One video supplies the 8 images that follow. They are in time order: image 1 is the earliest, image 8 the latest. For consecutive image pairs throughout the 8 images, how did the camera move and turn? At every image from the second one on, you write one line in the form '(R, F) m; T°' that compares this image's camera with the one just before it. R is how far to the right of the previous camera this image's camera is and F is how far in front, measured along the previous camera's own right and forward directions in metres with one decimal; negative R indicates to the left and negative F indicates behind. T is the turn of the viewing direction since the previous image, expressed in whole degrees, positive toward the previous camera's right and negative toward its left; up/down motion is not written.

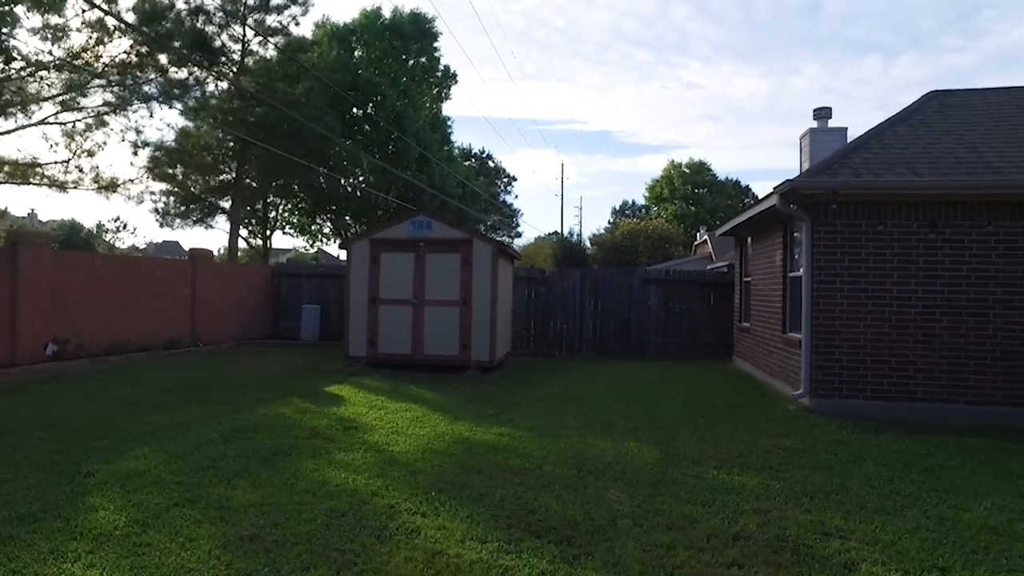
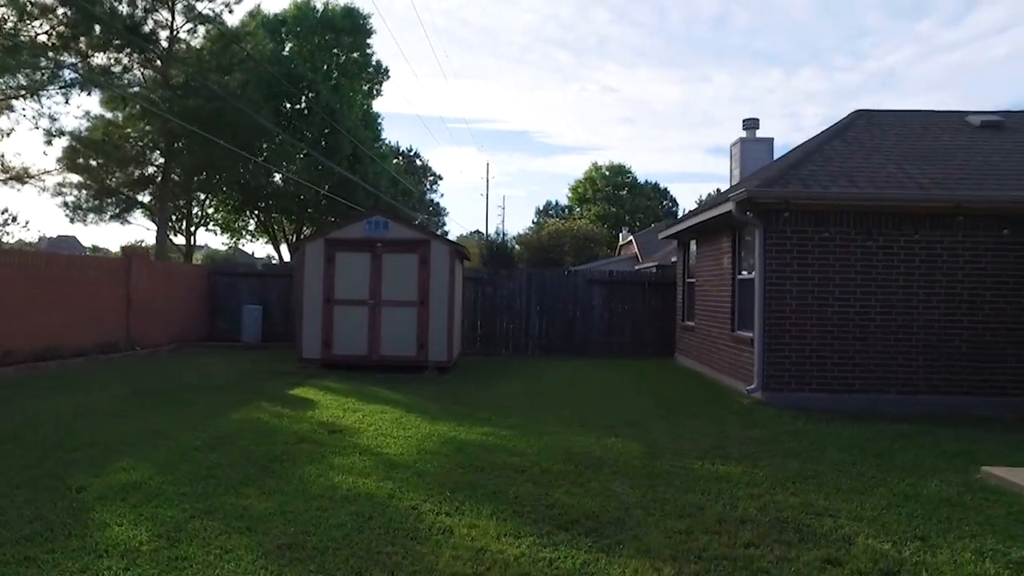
(-0.8, -0.1) m; +8°
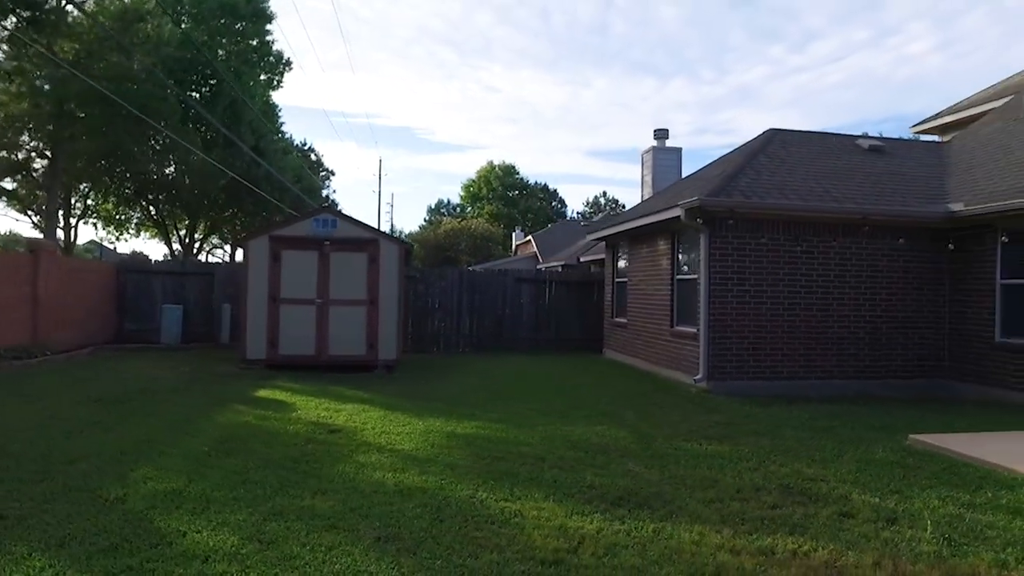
(-1.4, -0.2) m; +11°
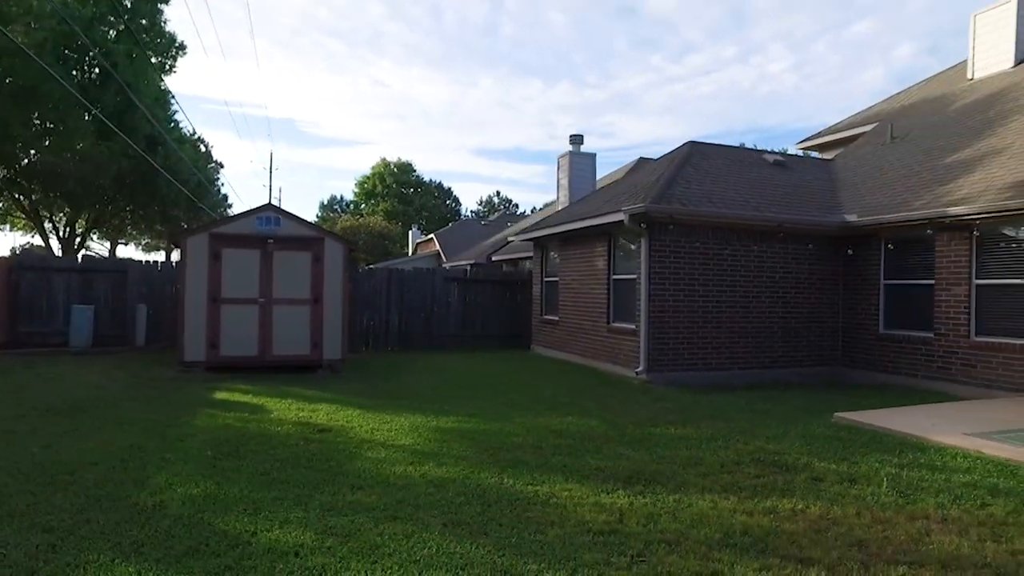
(-1.2, -0.3) m; +11°
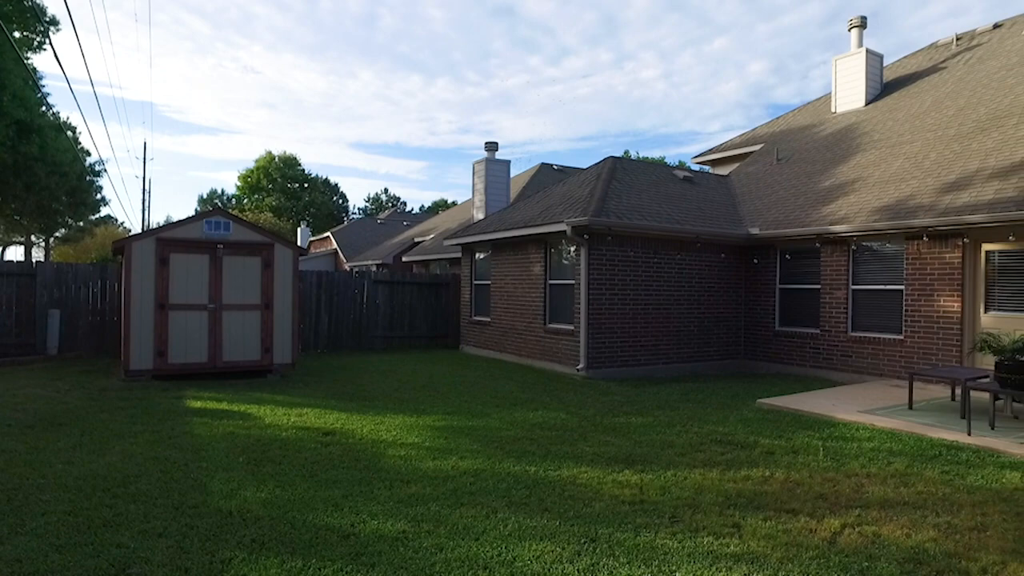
(-1.4, -0.6) m; +12°
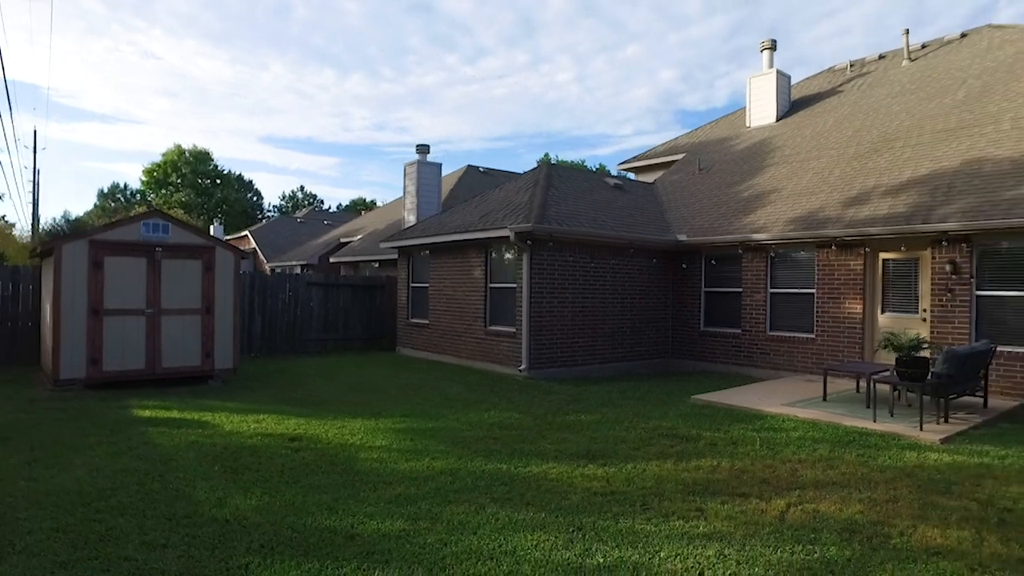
(-0.6, -0.3) m; +8°
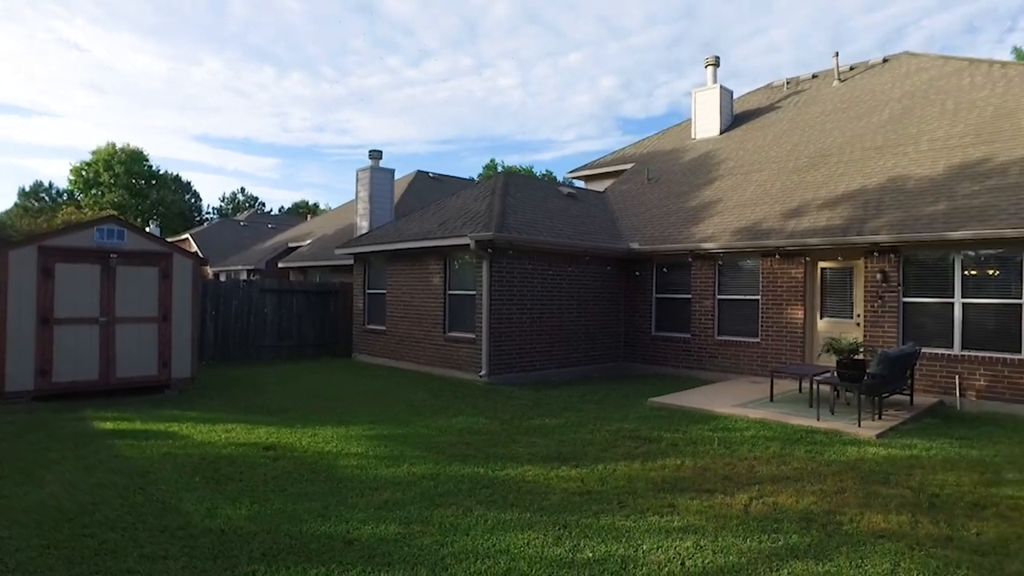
(-0.4, -0.2) m; +5°
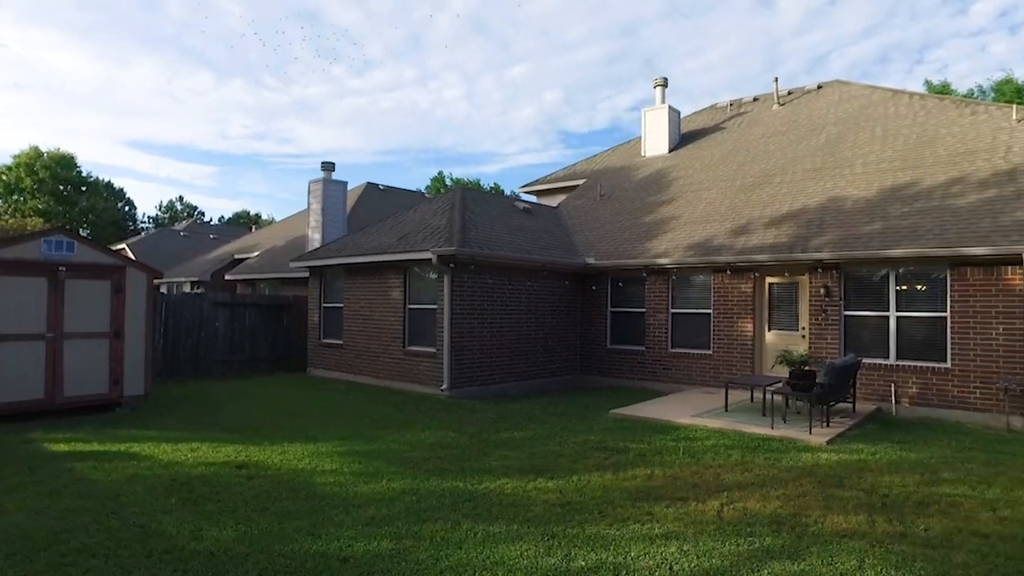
(-0.4, -0.1) m; +5°
